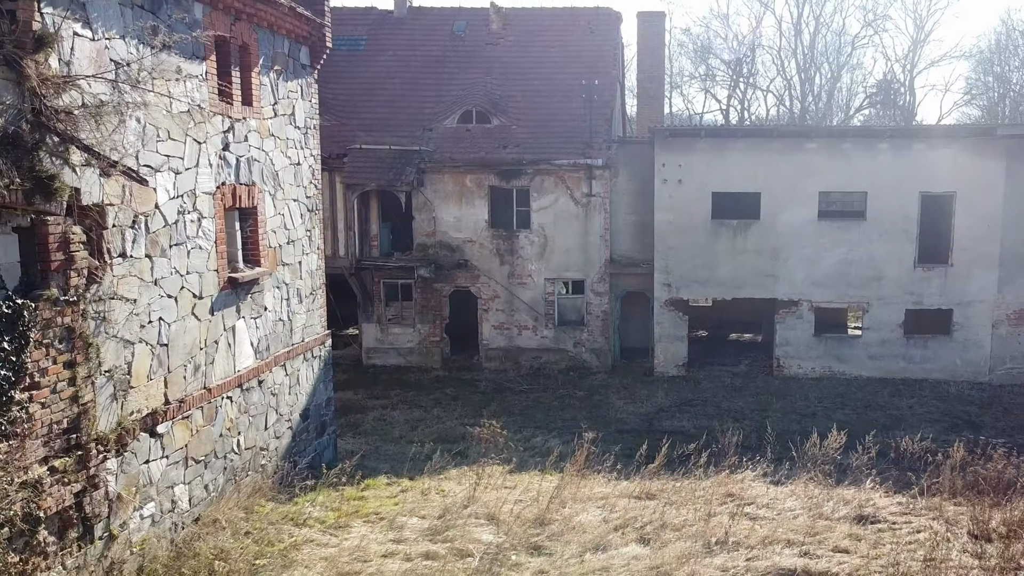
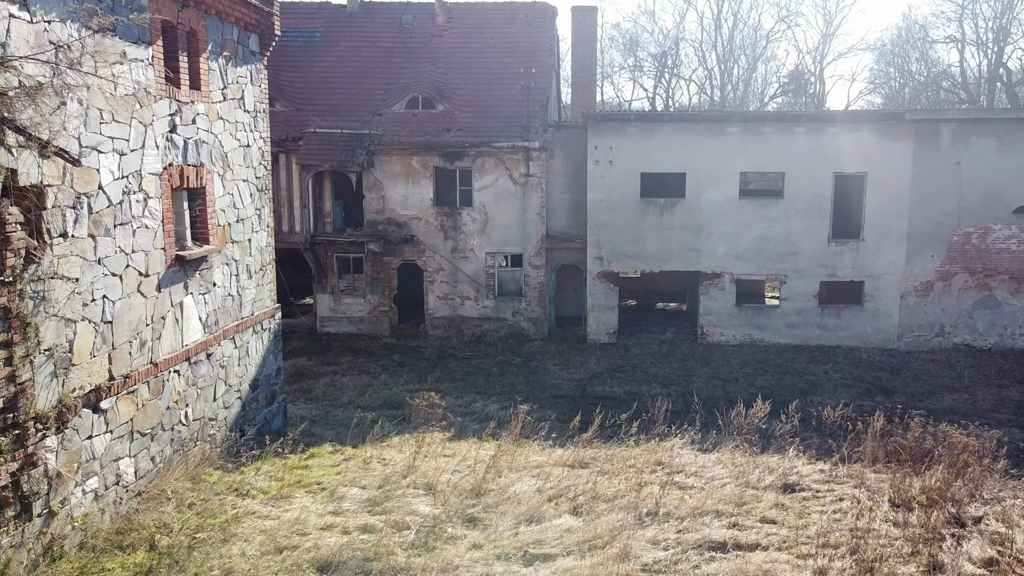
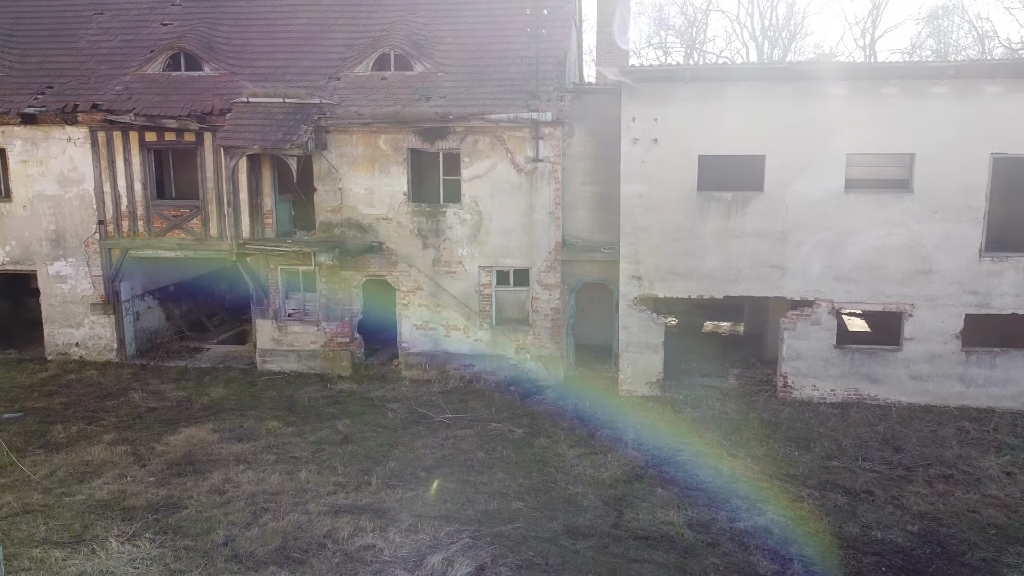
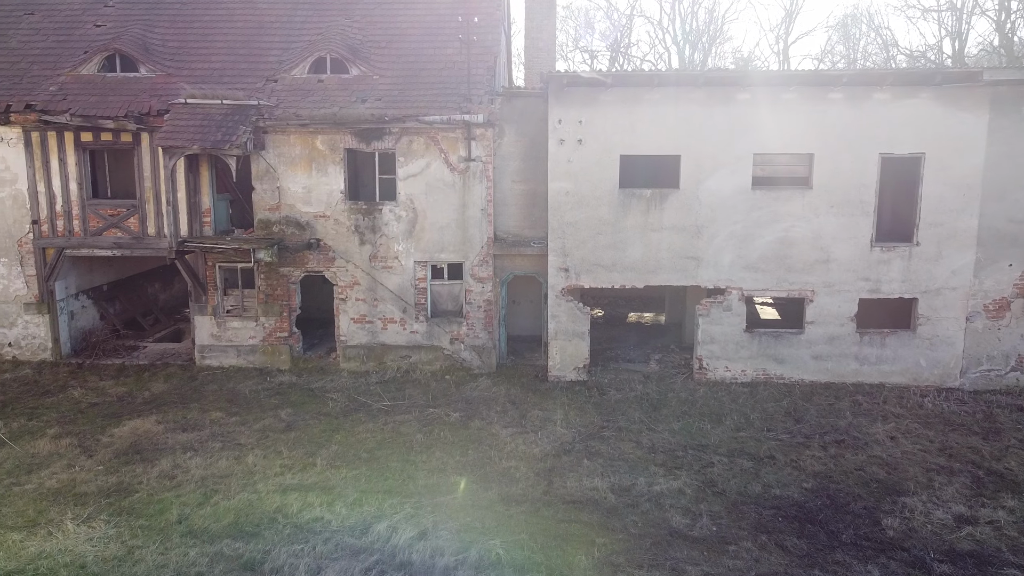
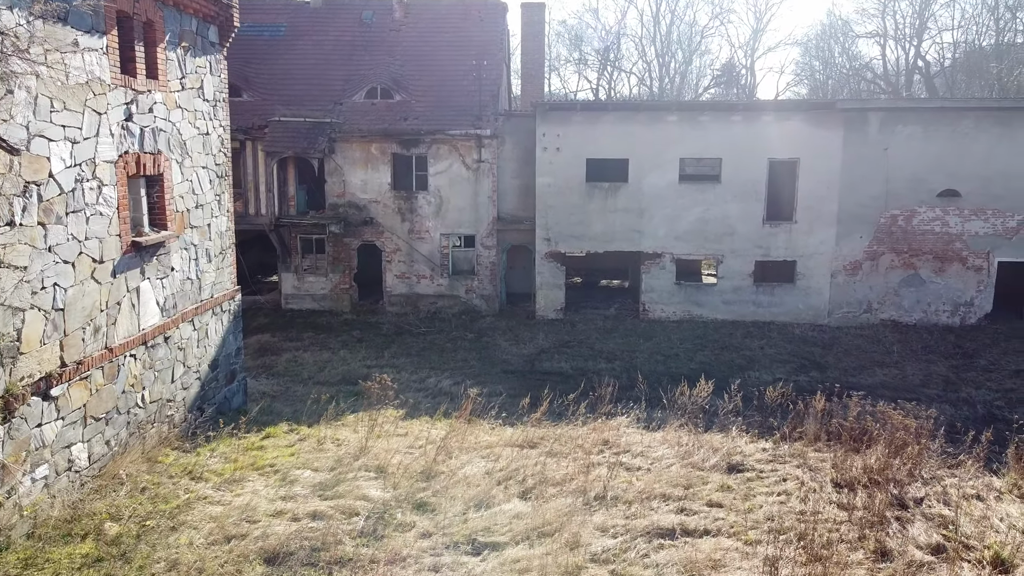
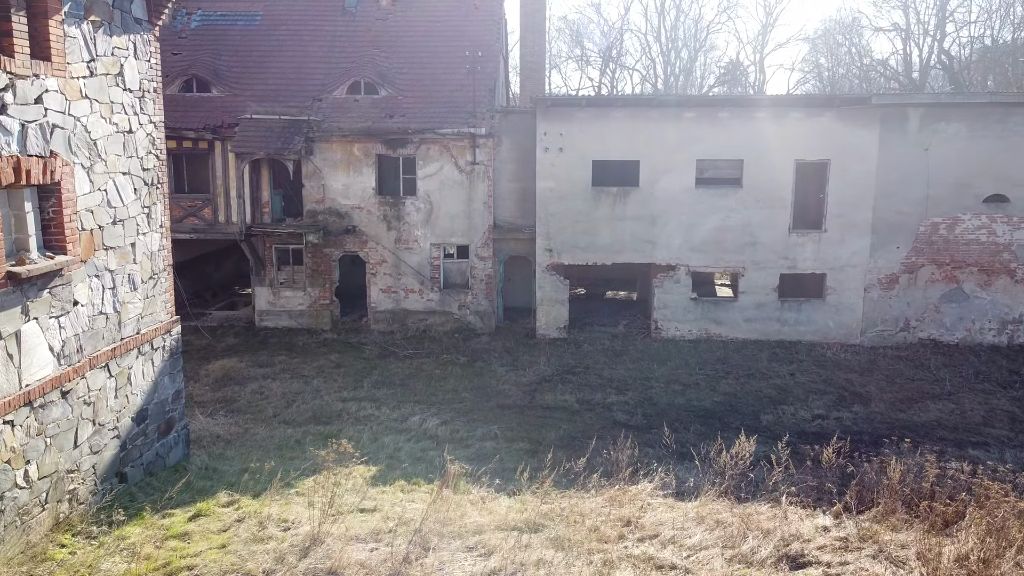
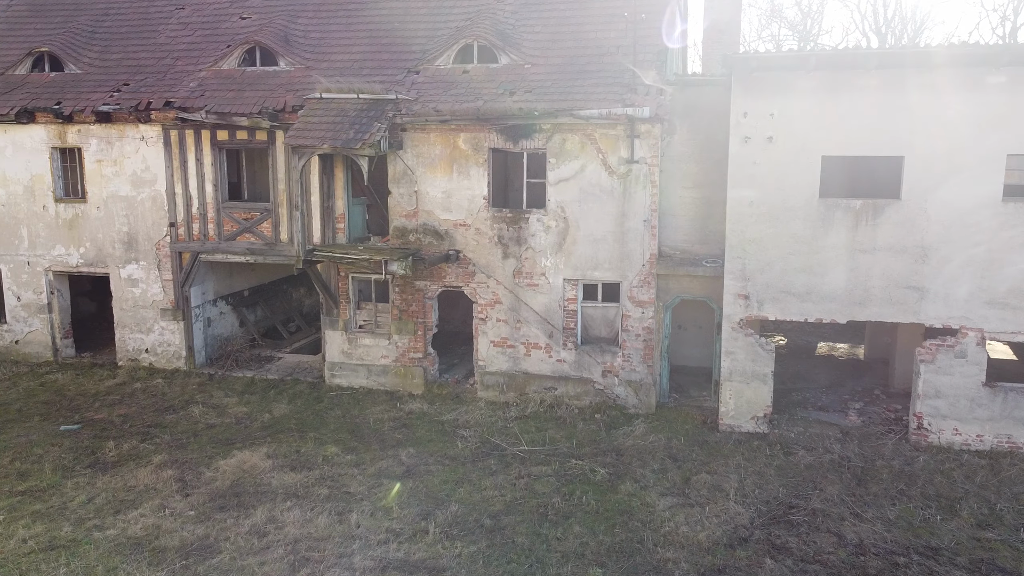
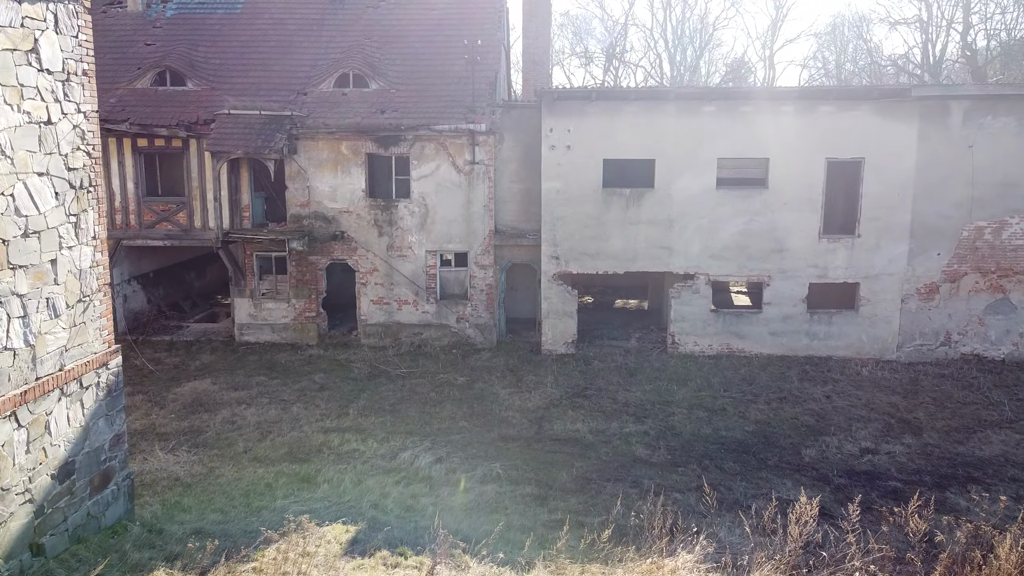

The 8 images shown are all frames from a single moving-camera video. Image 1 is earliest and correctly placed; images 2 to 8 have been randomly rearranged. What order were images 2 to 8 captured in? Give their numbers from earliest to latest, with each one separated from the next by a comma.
2, 5, 6, 8, 4, 3, 7
